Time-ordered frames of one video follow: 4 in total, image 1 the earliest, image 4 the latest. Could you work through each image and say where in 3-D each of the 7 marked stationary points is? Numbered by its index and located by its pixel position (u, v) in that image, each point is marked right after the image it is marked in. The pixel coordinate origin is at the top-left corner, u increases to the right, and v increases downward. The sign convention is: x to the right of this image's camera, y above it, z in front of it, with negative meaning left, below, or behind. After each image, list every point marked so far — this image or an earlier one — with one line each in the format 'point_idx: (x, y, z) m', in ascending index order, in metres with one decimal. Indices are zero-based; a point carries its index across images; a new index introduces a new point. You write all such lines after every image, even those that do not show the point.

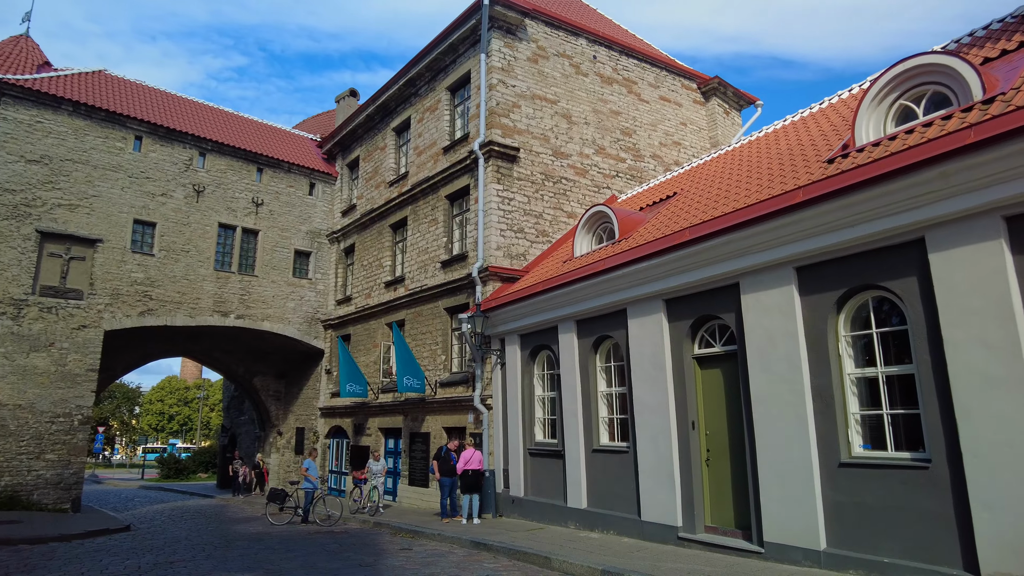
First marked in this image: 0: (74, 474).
0: (-12.4, -5.3, +18.0) m
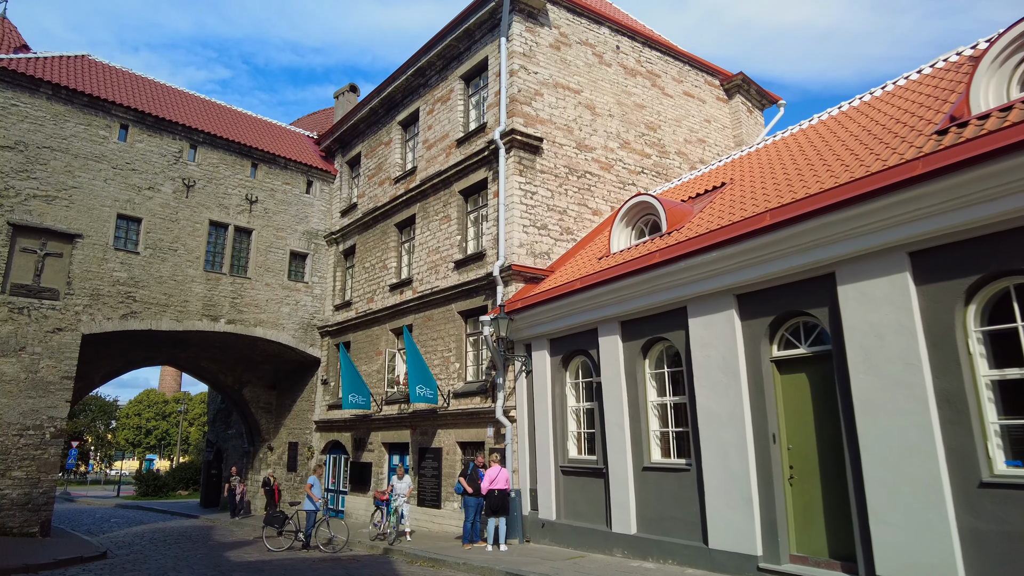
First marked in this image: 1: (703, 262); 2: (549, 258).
0: (-11.9, -5.2, +16.2) m
1: (+2.9, +0.4, +9.5) m
2: (+0.9, +0.7, +15.1) m
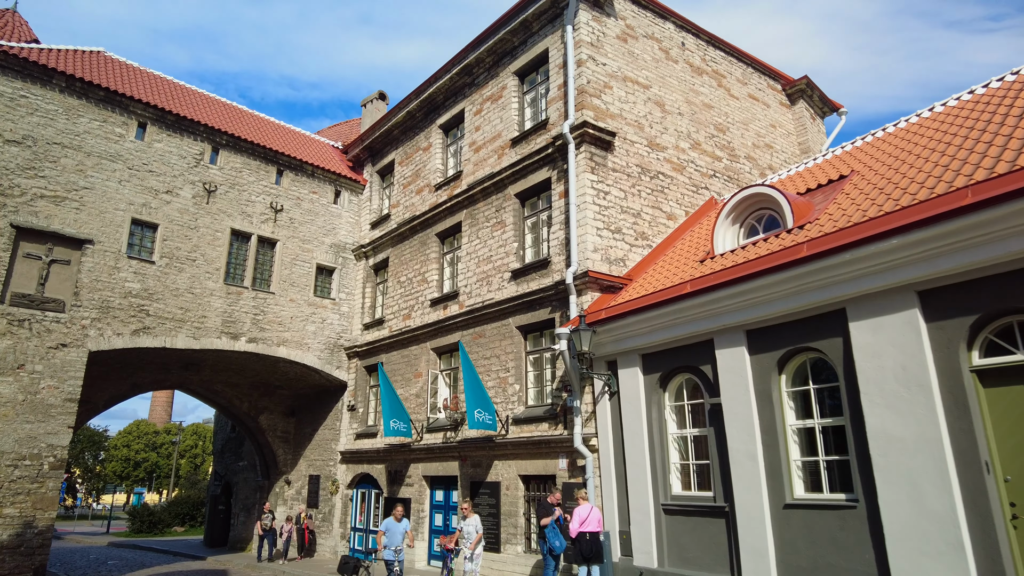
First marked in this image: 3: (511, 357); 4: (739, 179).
0: (-10.5, -5.4, +14.1) m
1: (+4.4, +0.4, +7.8) m
2: (+2.4, +0.5, +13.5) m
3: (0.0, -1.5, +14.3) m
4: (+6.0, +2.9, +16.8) m
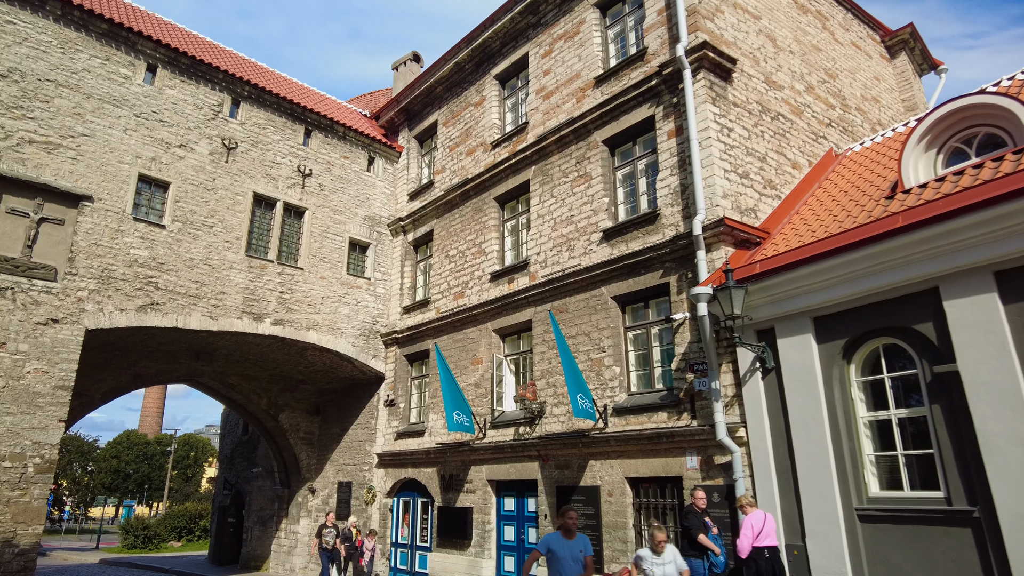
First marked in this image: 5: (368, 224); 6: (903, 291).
0: (-8.7, -4.7, +11.3) m
1: (+6.3, +1.3, +5.3) m
2: (+4.1, +1.2, +10.9) m
3: (+1.7, -0.8, +11.7) m
4: (+7.7, +3.5, +14.3) m
5: (-4.1, +1.8, +18.0) m
6: (+4.7, 0.0, +7.8) m
